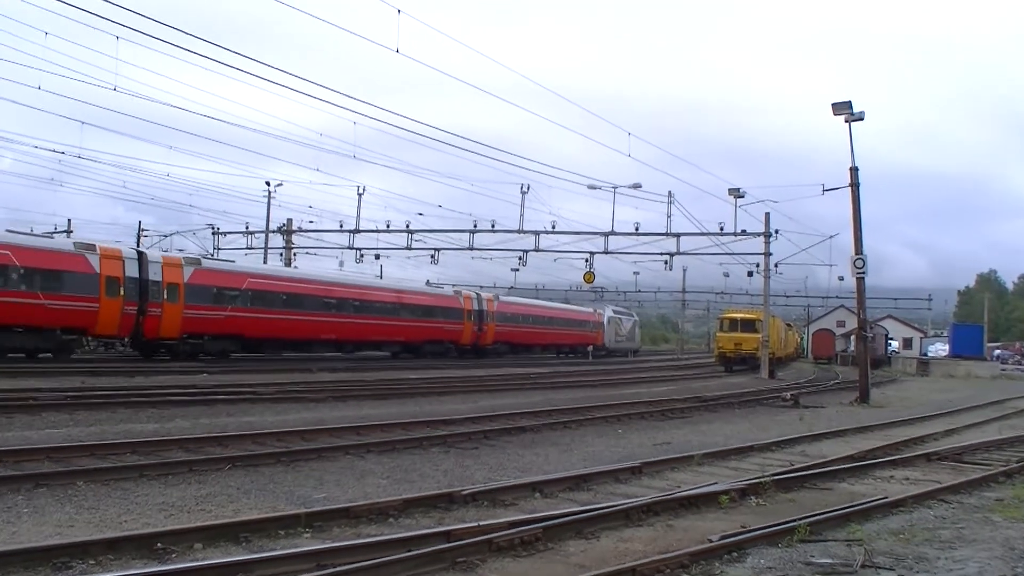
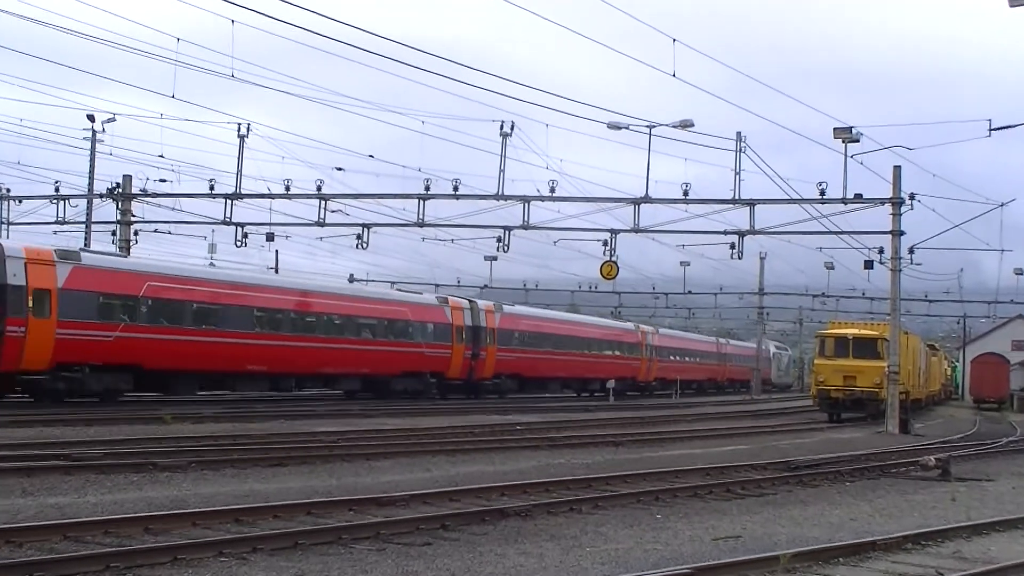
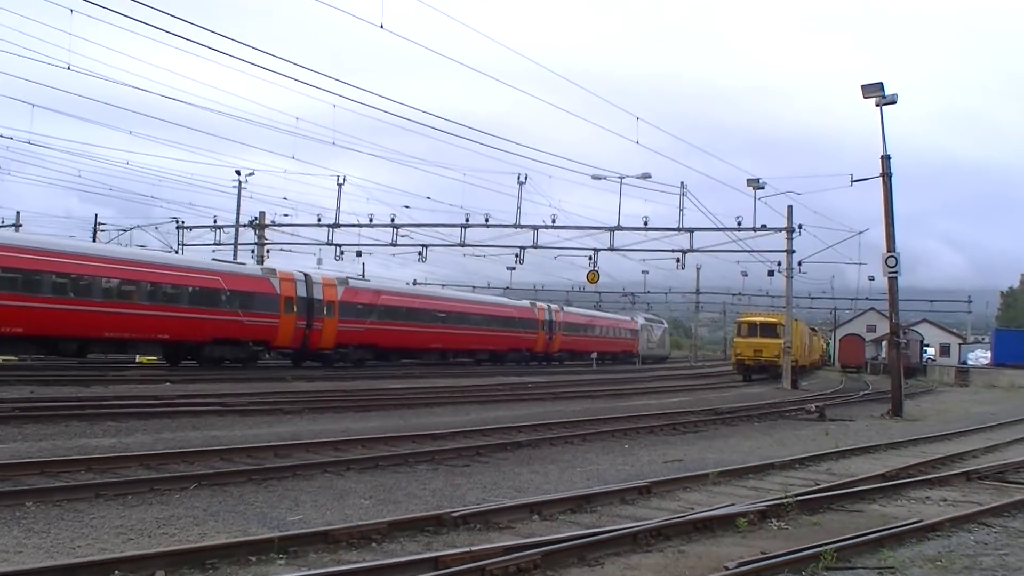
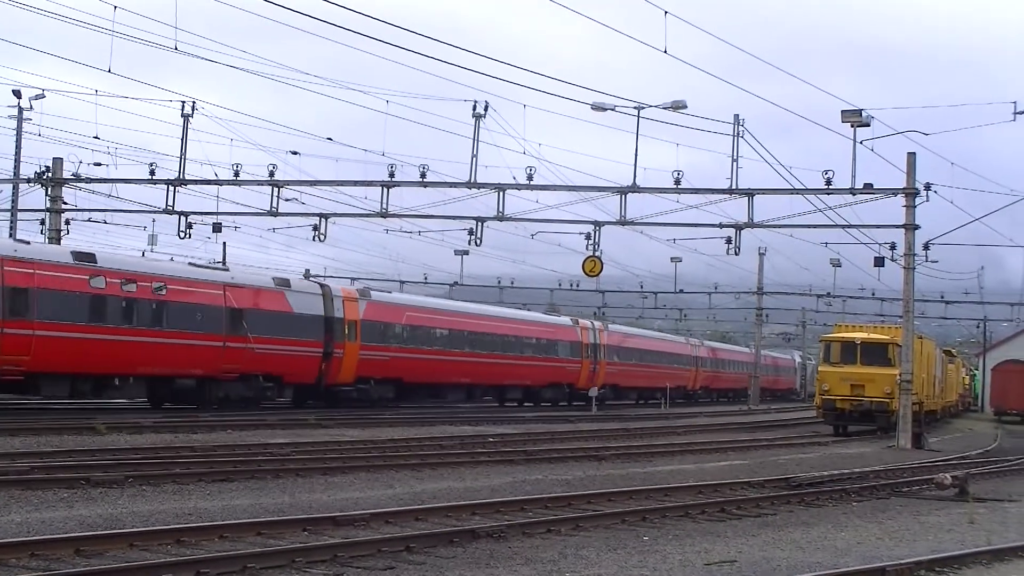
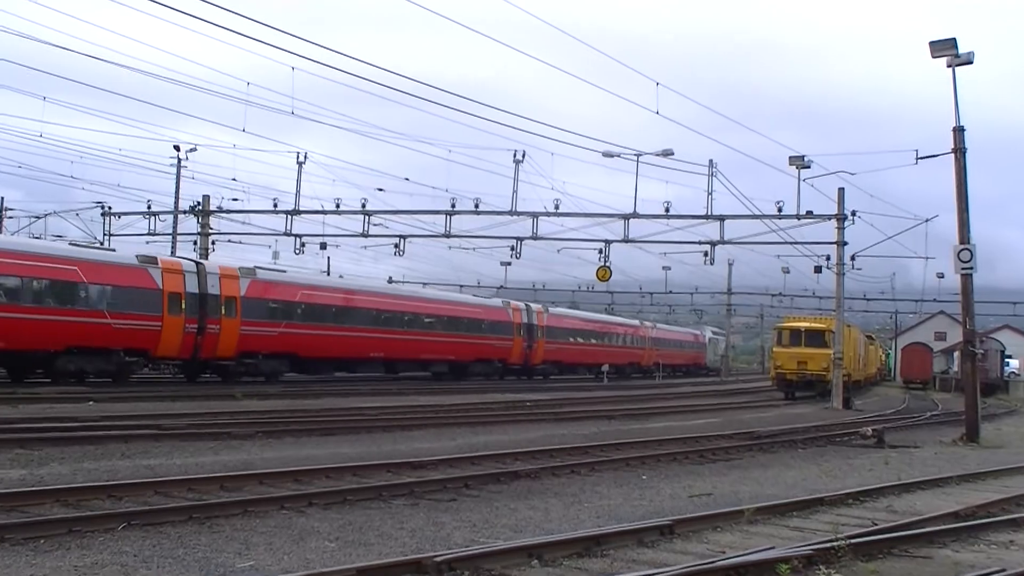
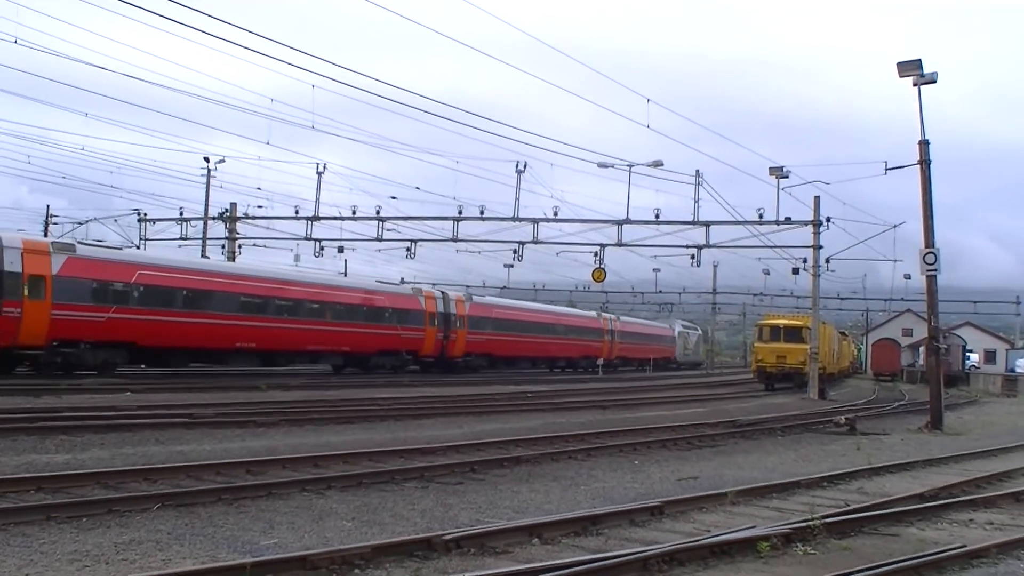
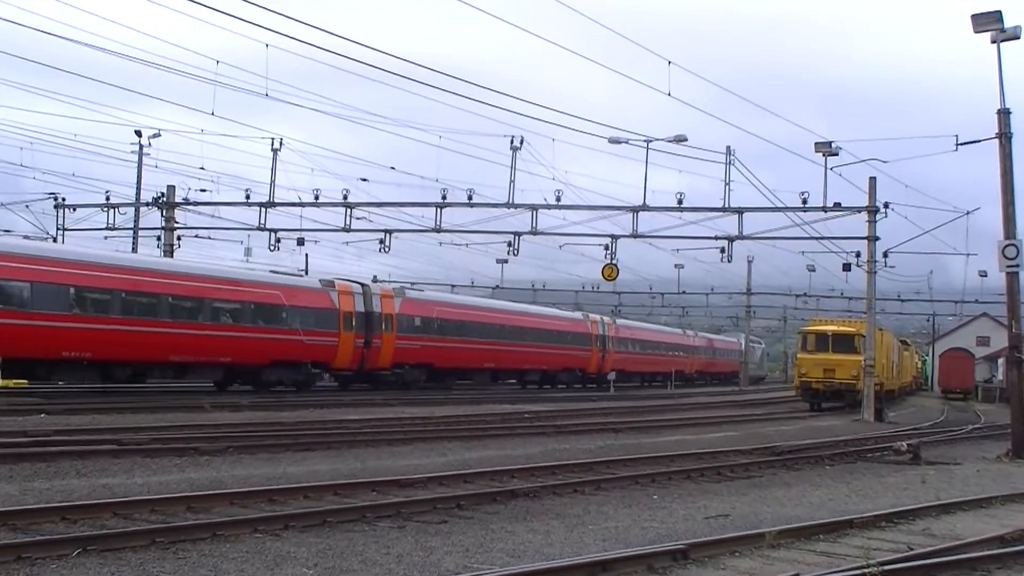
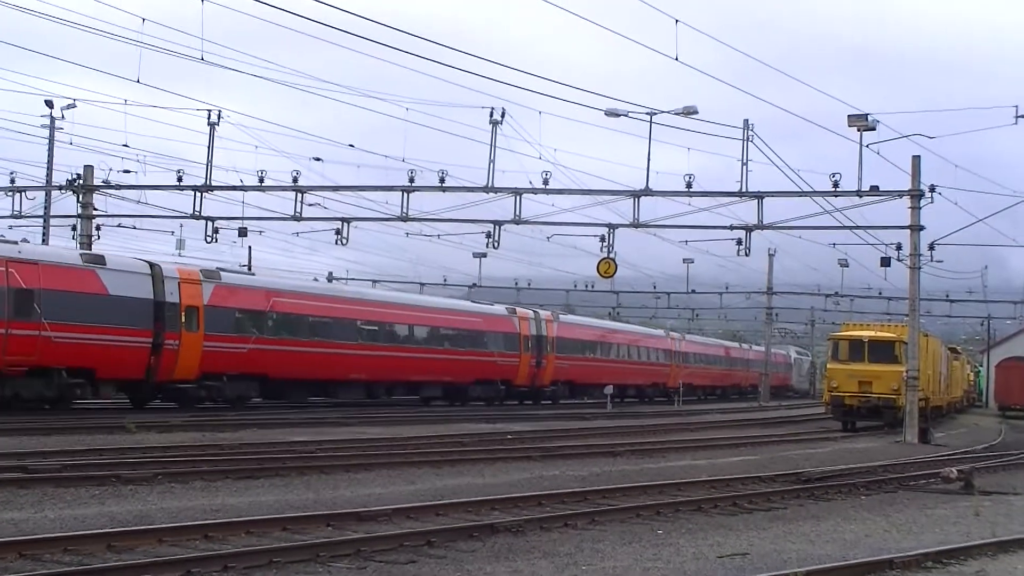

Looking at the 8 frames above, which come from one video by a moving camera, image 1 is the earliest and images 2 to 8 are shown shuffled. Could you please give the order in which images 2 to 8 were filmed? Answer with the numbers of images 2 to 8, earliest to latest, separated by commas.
3, 6, 5, 7, 2, 8, 4
